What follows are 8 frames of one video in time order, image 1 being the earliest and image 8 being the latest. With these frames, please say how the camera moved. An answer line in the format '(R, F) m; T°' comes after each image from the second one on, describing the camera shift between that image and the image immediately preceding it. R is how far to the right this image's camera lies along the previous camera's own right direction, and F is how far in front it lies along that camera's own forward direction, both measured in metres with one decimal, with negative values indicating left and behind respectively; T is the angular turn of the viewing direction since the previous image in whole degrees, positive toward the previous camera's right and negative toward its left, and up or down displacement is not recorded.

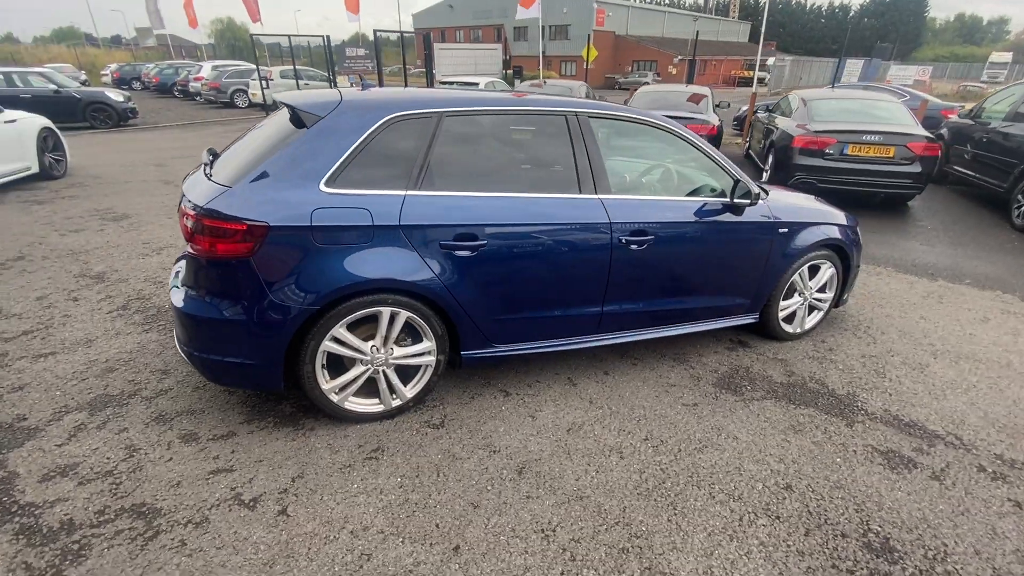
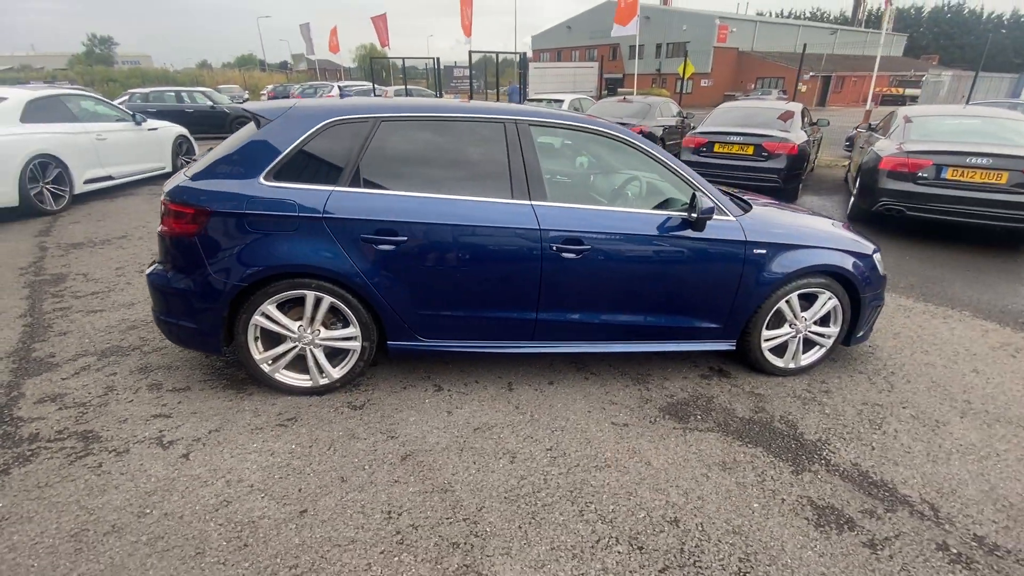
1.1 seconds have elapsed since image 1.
(+1.0, 0.0) m; -12°
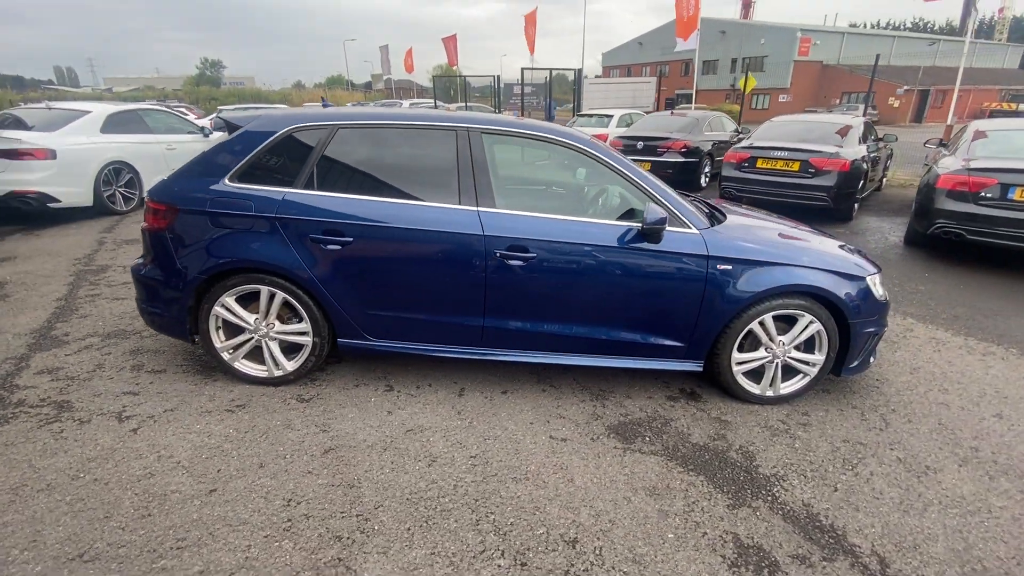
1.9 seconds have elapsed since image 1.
(+0.7, 0.0) m; -8°
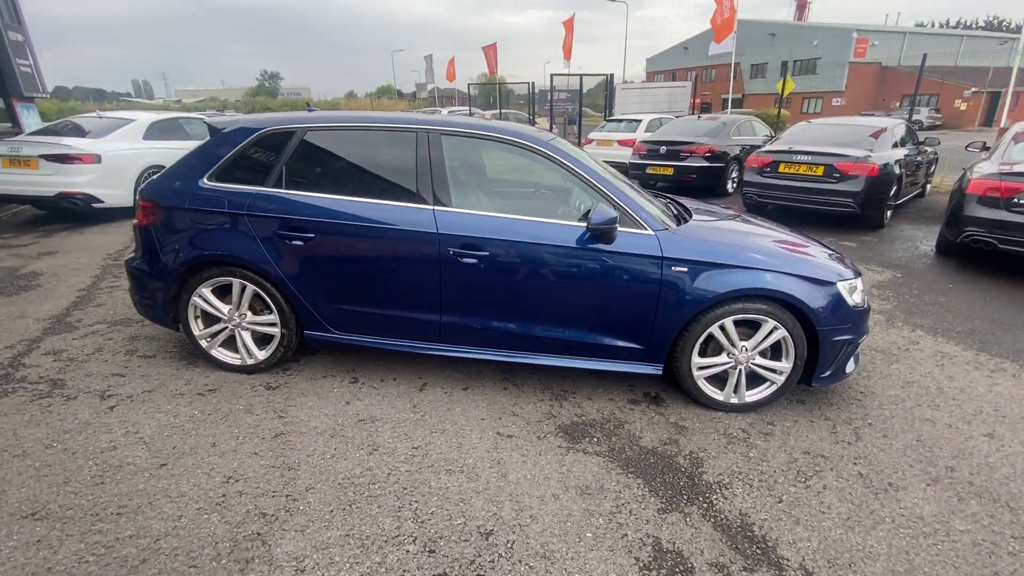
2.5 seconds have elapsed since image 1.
(+0.5, 0.0) m; -5°
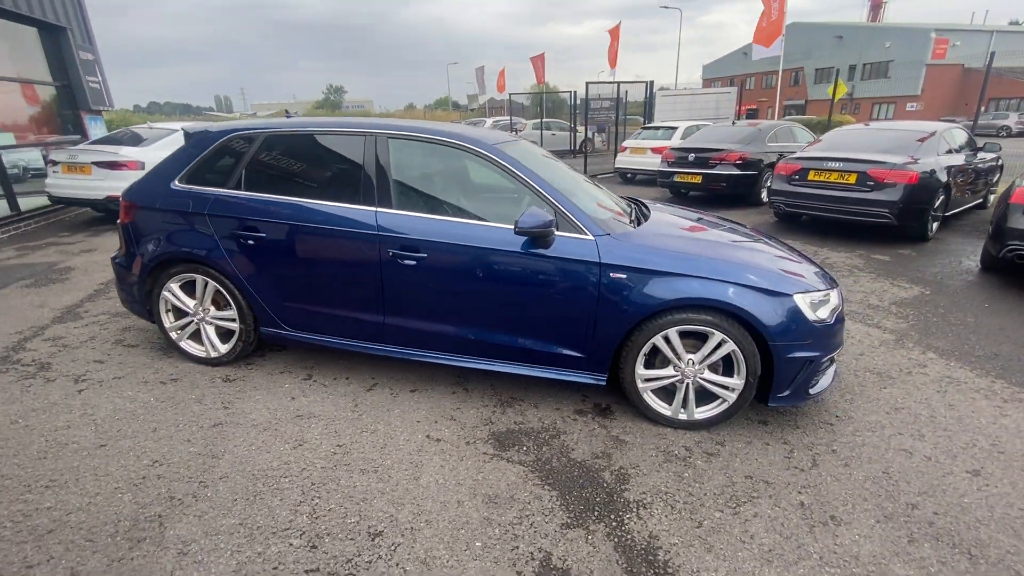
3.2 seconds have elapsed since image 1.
(+0.7, +0.1) m; -6°
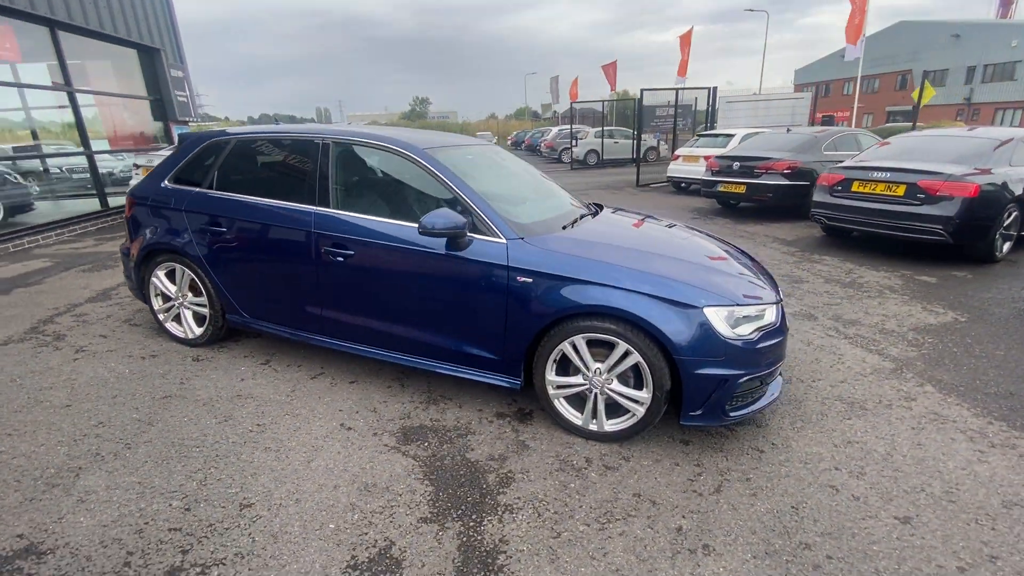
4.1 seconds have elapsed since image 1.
(+0.9, 0.0) m; -9°
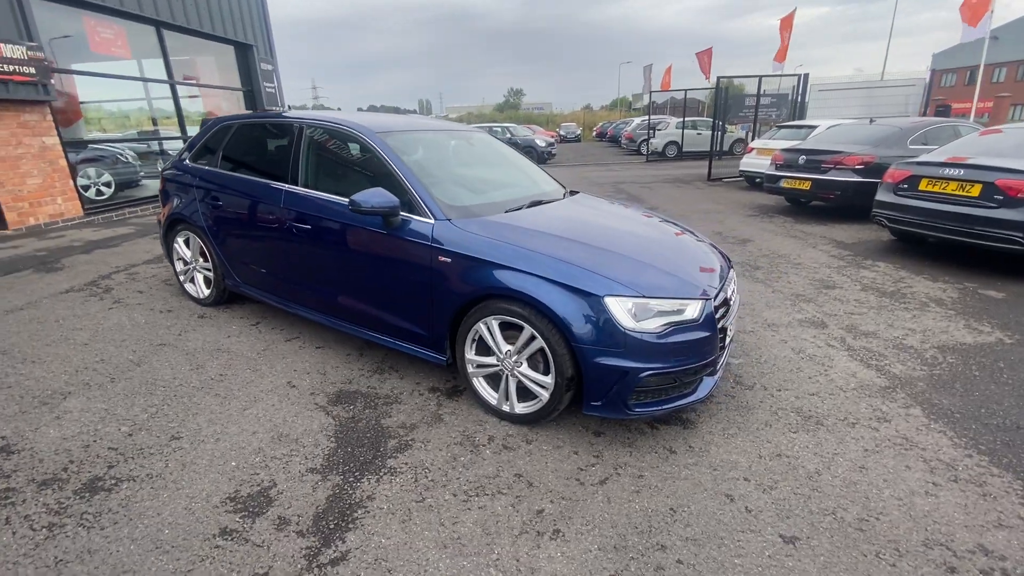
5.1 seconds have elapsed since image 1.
(+1.0, 0.0) m; -10°
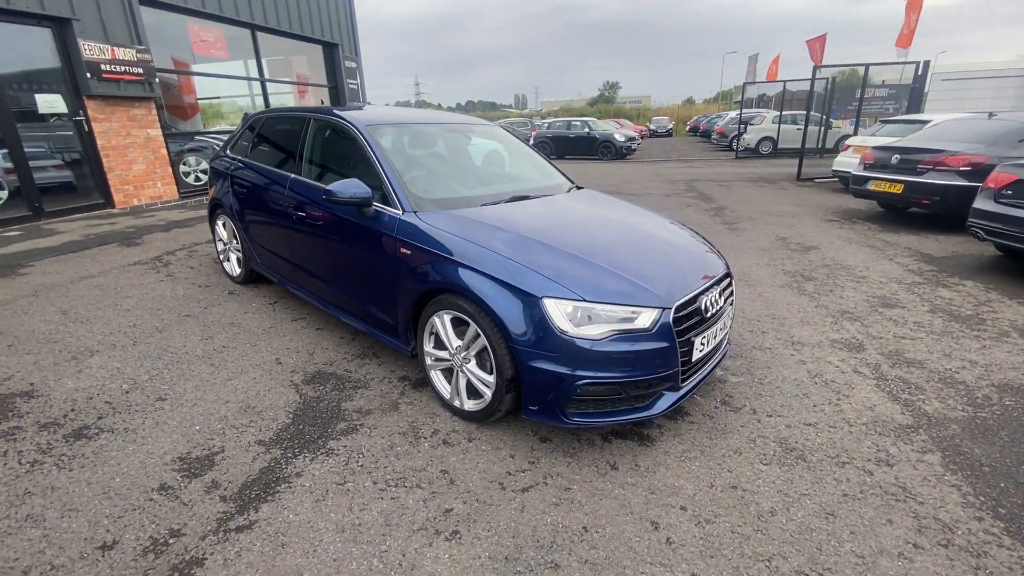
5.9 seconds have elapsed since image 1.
(+0.7, +0.1) m; -10°
